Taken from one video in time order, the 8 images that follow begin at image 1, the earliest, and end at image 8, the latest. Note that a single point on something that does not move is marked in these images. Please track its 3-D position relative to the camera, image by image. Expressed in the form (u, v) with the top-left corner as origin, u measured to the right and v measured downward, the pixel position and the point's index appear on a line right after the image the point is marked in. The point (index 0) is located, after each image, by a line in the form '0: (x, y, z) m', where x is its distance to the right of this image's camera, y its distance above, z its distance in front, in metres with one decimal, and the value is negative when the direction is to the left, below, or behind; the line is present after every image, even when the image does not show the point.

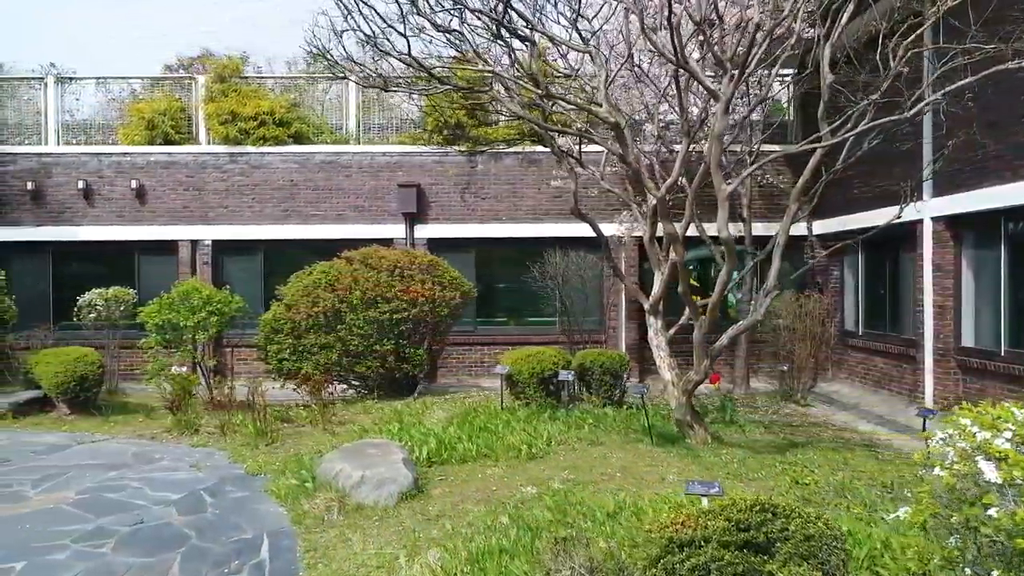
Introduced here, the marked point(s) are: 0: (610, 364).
0: (+1.0, -0.8, +9.5) m
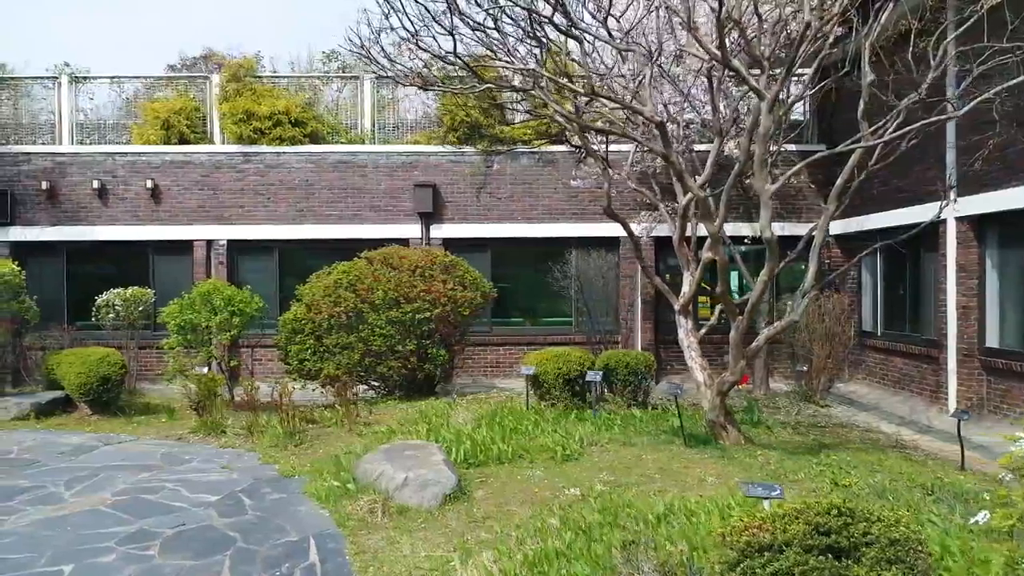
0: (+1.3, -0.8, +9.4) m
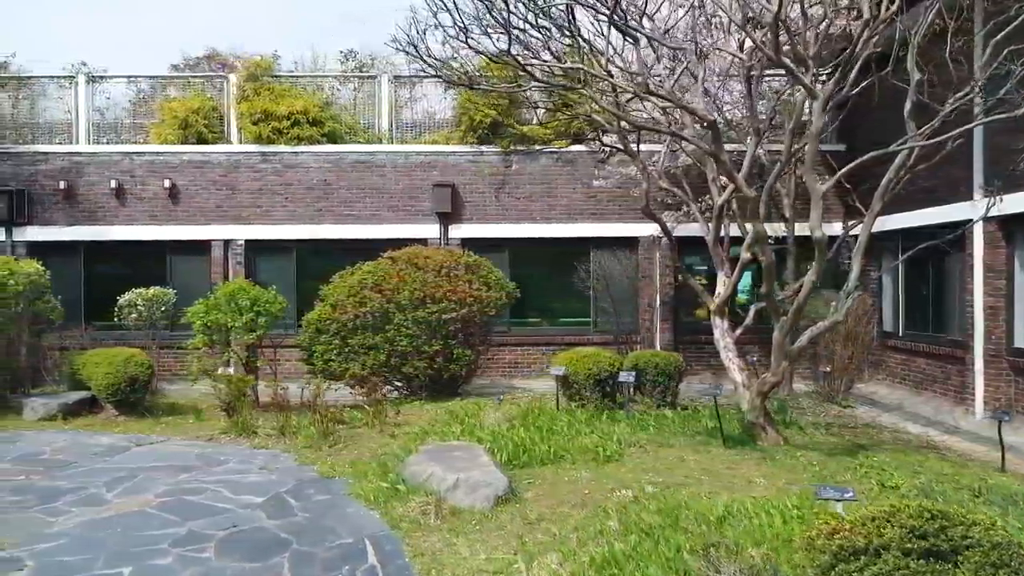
0: (+1.6, -0.8, +9.4) m
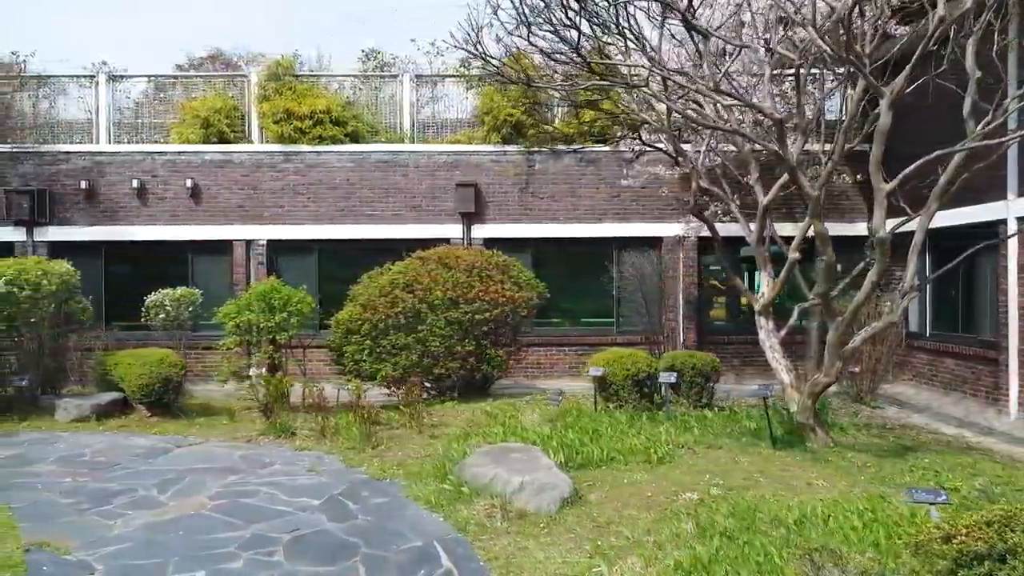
0: (+2.0, -0.8, +9.3) m
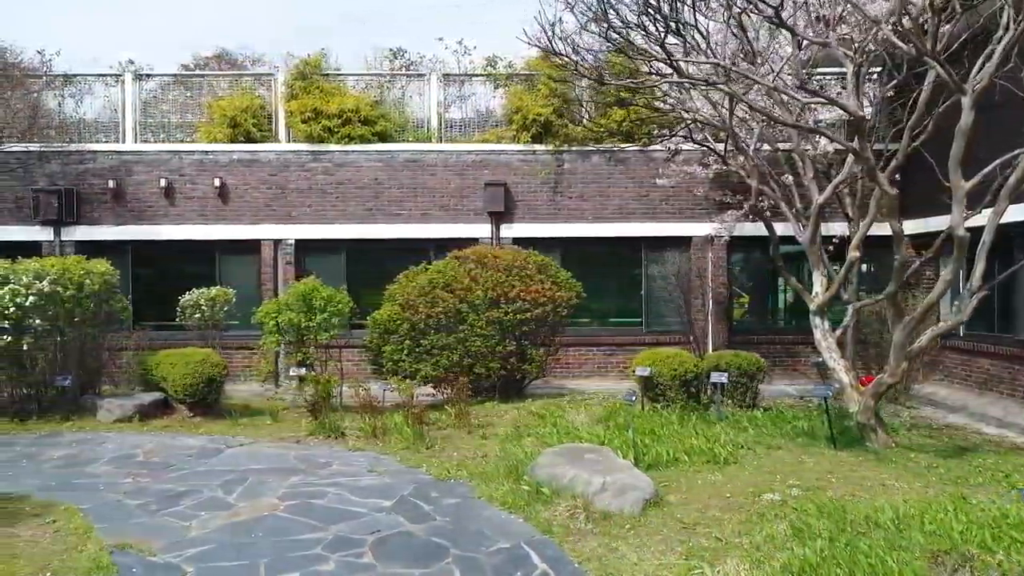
0: (+2.5, -0.8, +9.3) m
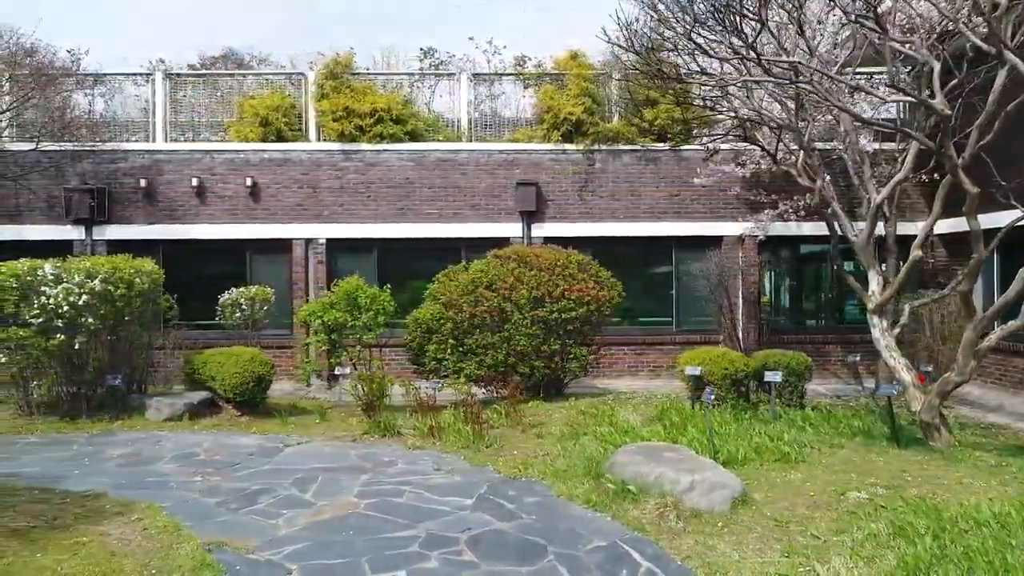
0: (+3.0, -0.8, +9.3) m
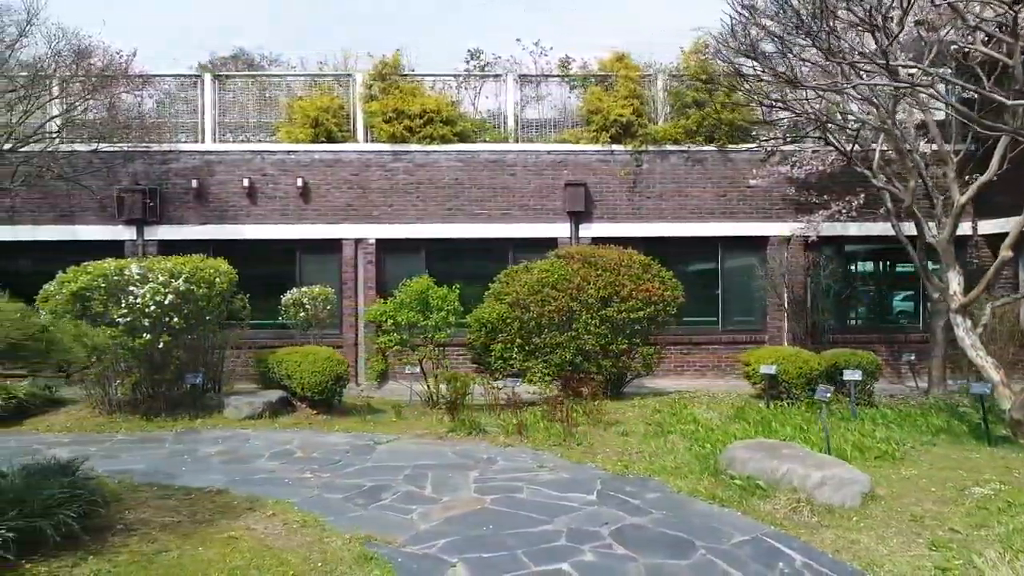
0: (+3.8, -0.8, +9.4) m
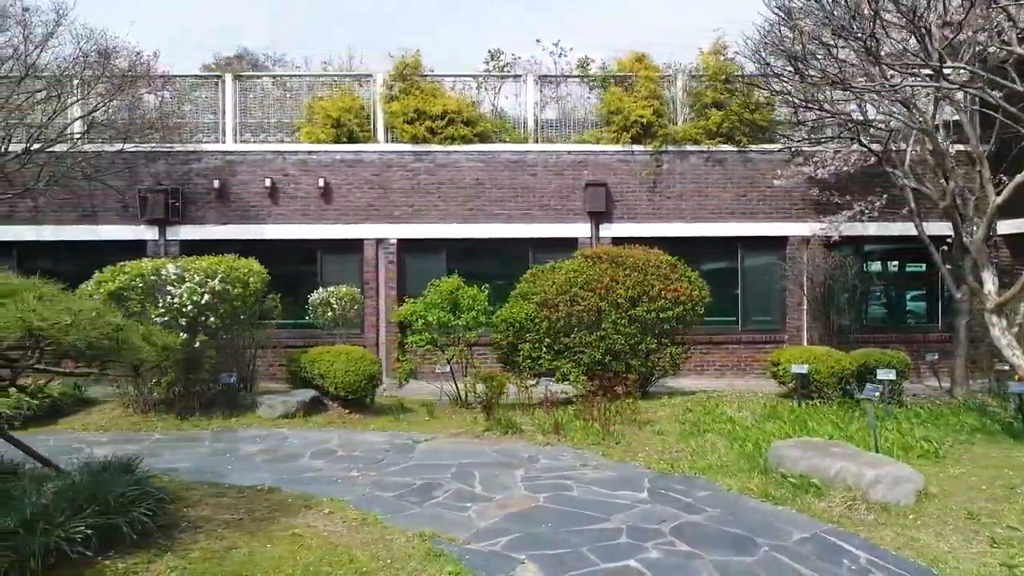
0: (+4.1, -0.8, +9.4) m
